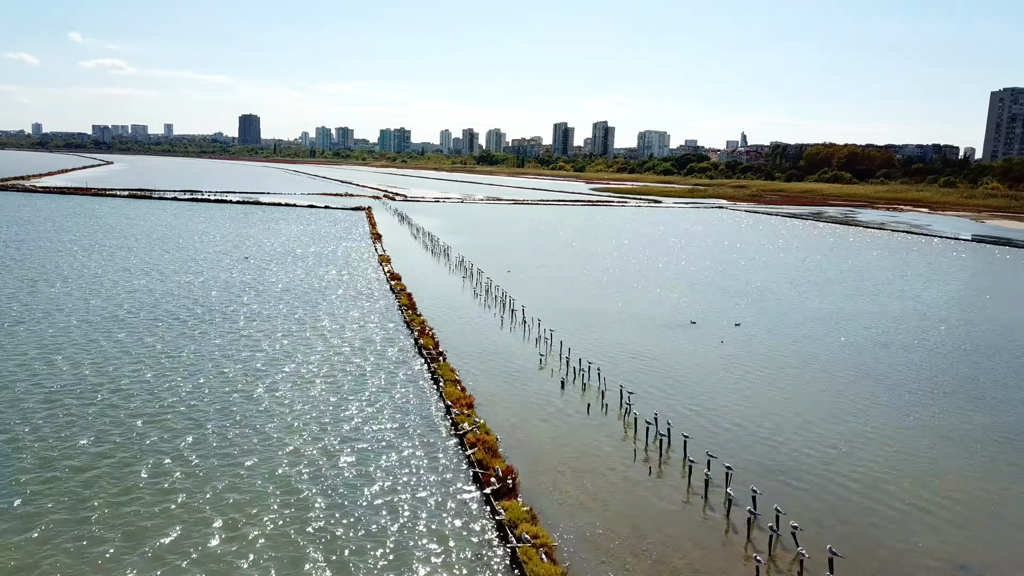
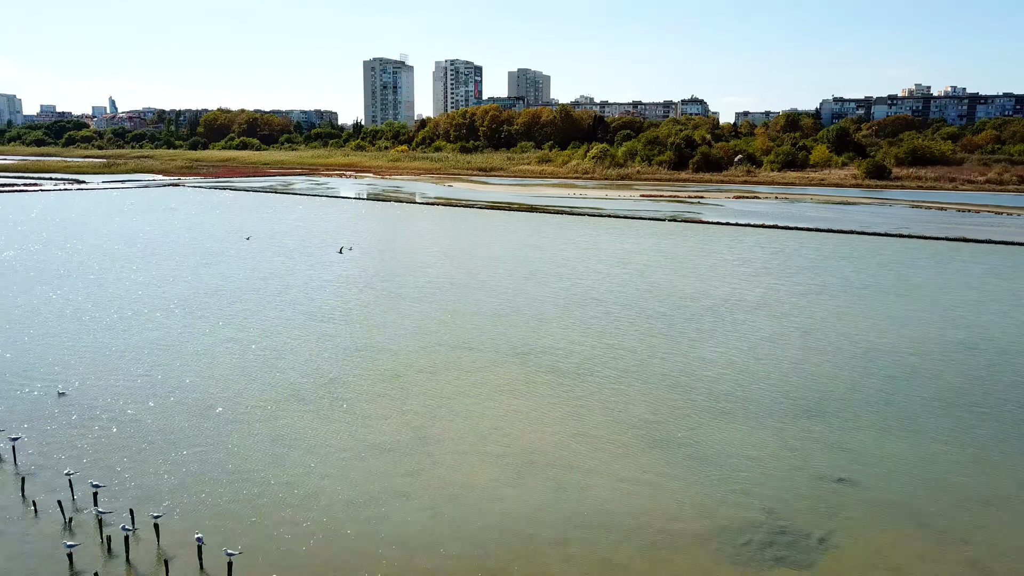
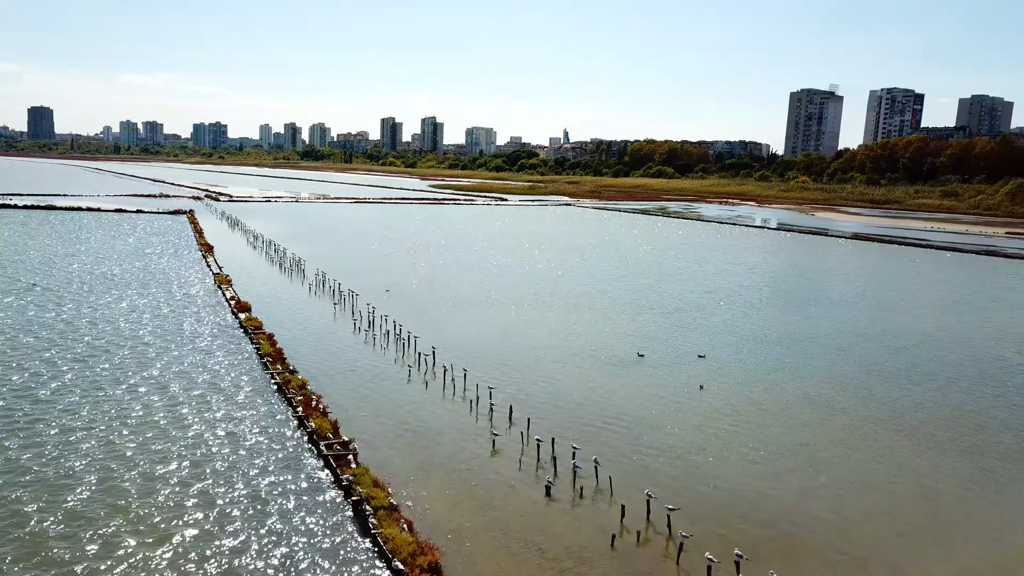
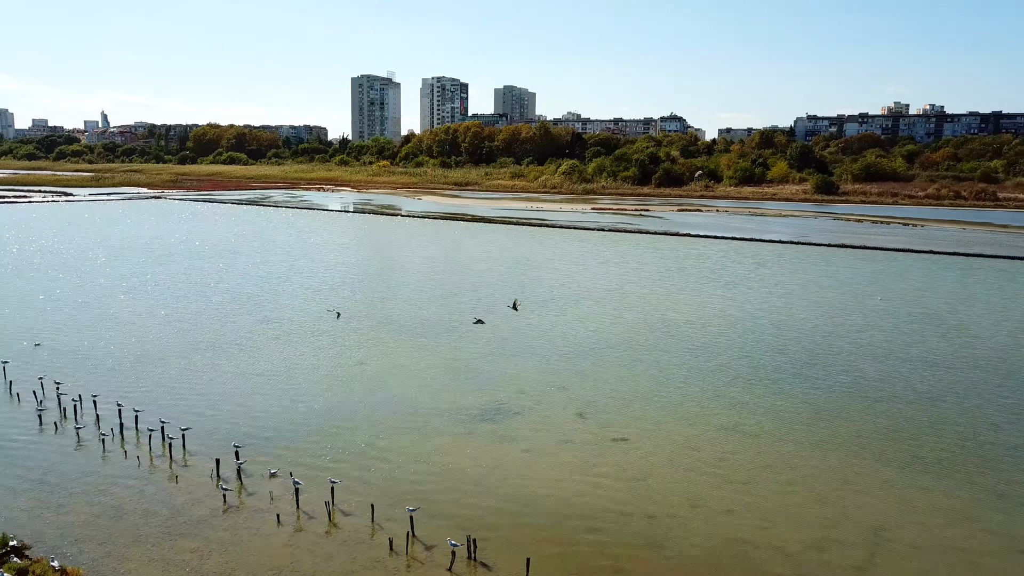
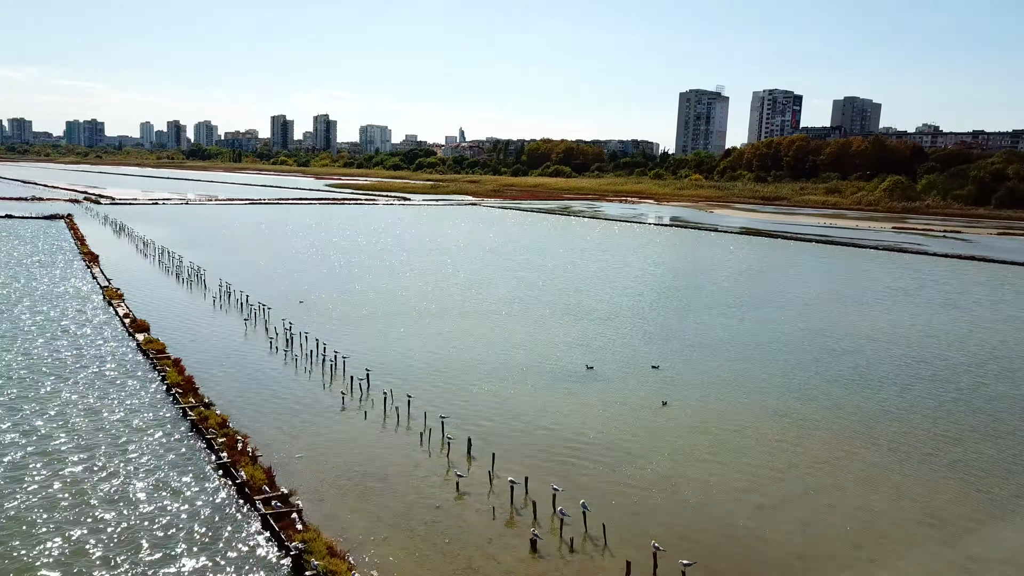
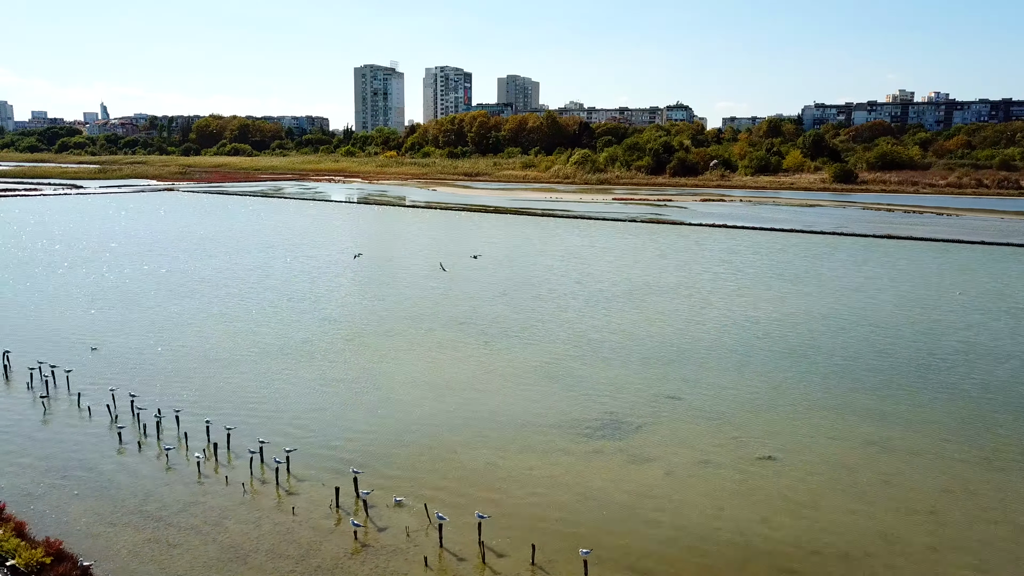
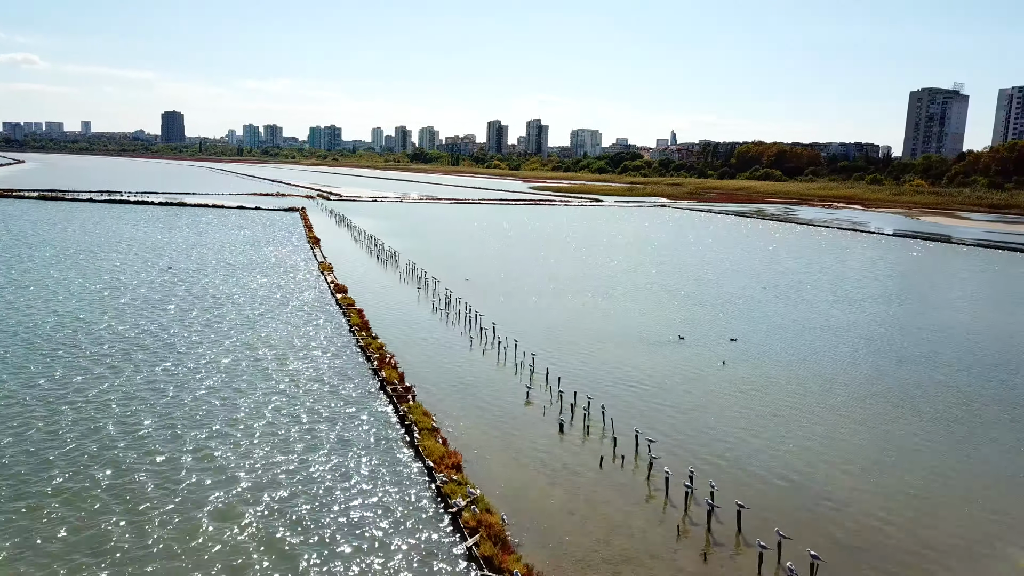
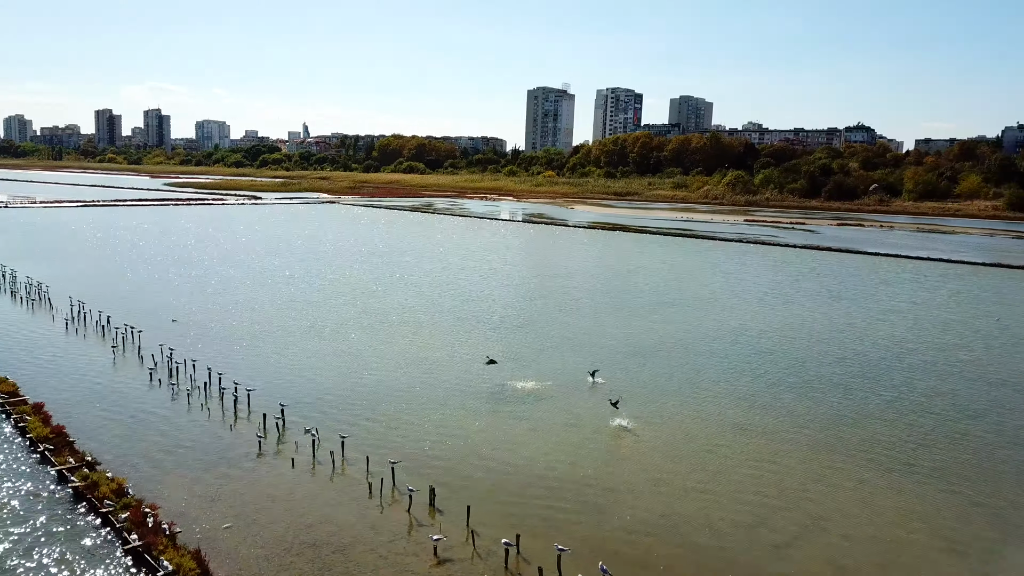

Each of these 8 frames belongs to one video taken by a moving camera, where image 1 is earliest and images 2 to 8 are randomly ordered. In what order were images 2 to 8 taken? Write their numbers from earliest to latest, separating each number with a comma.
7, 3, 5, 8, 4, 6, 2
